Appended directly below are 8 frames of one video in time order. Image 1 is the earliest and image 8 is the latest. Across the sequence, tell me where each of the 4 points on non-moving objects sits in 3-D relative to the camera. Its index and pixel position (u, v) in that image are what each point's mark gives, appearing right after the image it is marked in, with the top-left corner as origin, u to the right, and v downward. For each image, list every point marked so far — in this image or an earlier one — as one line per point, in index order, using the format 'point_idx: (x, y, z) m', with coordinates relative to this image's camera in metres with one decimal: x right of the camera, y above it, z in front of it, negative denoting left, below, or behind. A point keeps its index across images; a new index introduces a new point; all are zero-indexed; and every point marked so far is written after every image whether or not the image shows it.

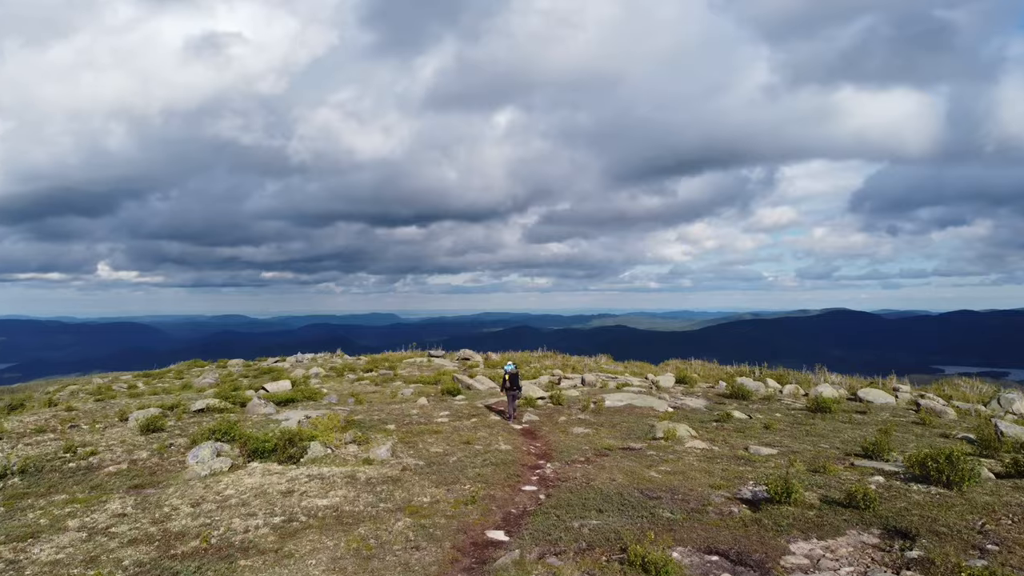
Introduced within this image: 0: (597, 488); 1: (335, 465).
0: (+1.6, -3.8, +15.3) m
1: (-3.9, -3.9, +17.7) m
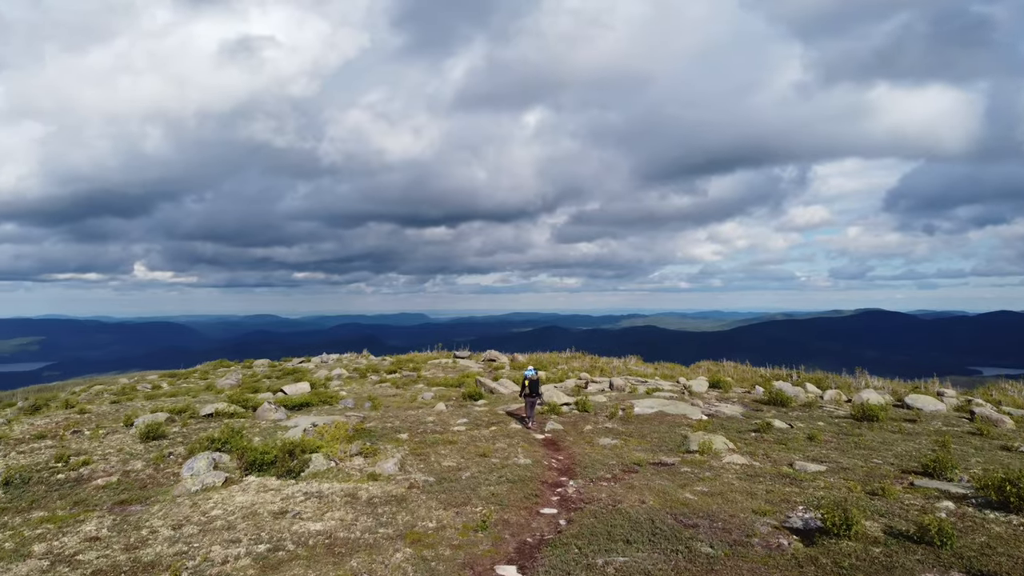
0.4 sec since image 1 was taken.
0: (+1.9, -3.8, +13.6) m
1: (-3.5, -3.9, +16.2) m
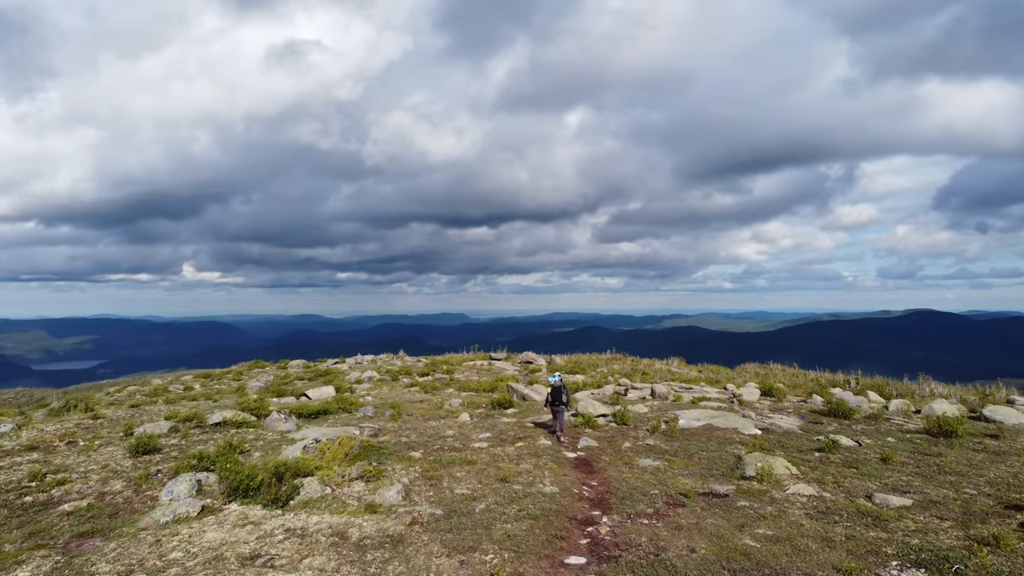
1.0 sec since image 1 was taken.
0: (+2.1, -3.7, +10.9) m
1: (-3.1, -3.9, +13.8) m
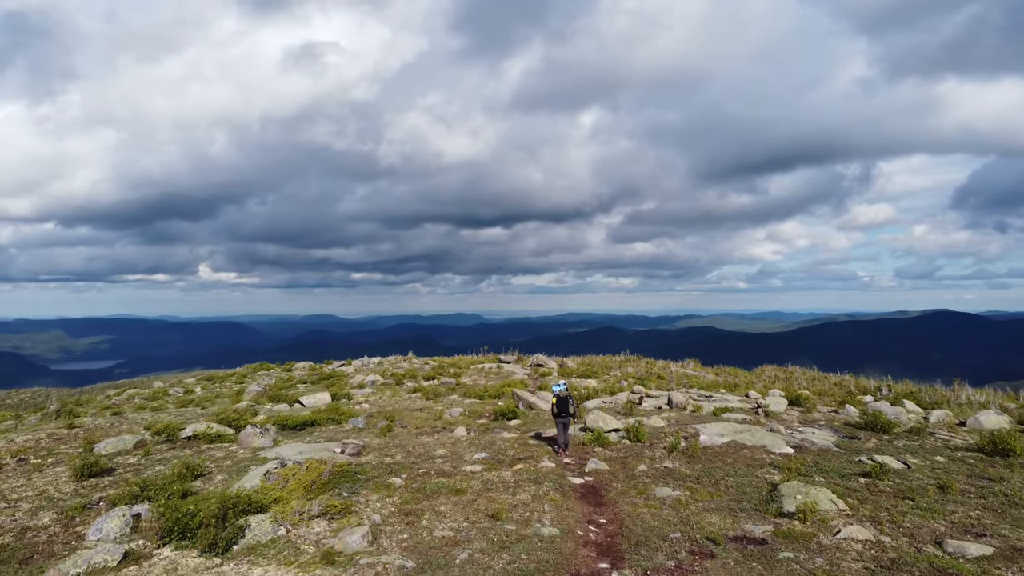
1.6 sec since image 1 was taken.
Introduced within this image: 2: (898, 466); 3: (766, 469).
0: (+1.9, -3.7, +8.3) m
1: (-3.3, -3.8, +11.3) m
2: (+9.3, -4.3, +19.5) m
3: (+5.8, -4.1, +18.3) m
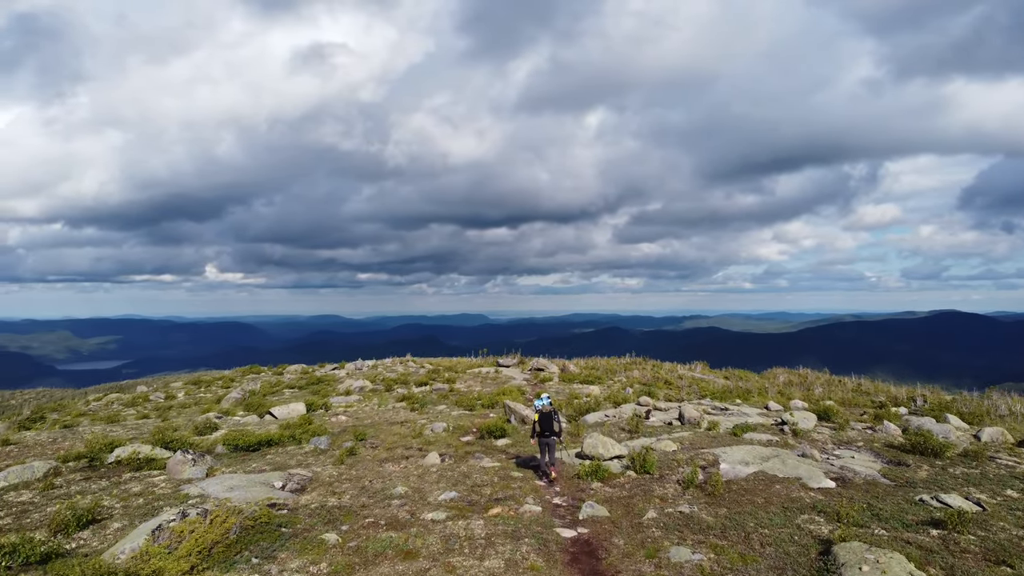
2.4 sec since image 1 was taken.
0: (+1.4, -3.7, +4.5) m
1: (-3.8, -3.8, +7.5) m
2: (+8.9, -4.2, +15.6) m
3: (+5.3, -4.1, +14.5) m
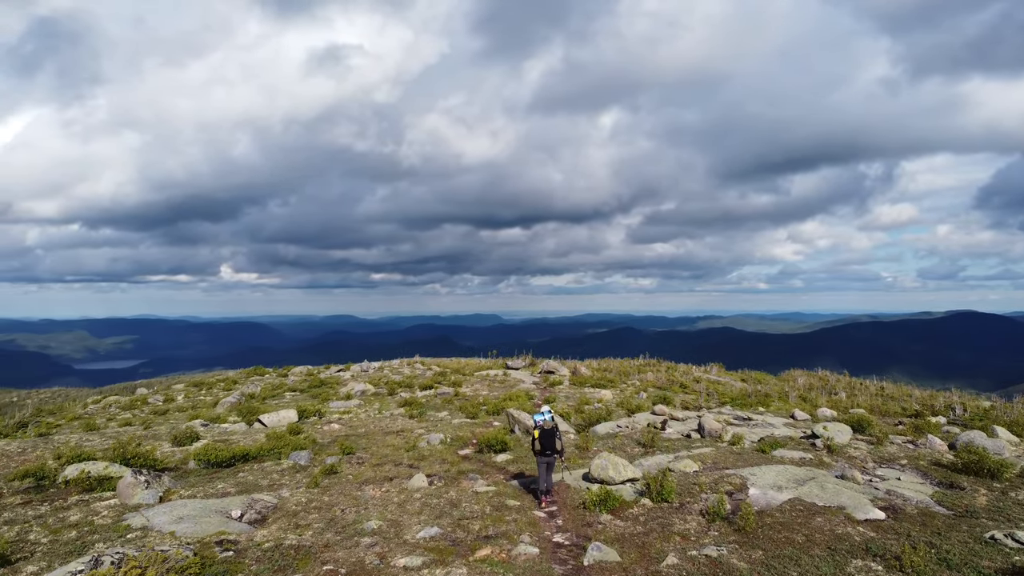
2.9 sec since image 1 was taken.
0: (+1.1, -3.7, +2.1) m
1: (-4.0, -3.8, +5.2) m
2: (+8.8, -4.2, +13.1) m
3: (+5.2, -4.0, +12.0) m
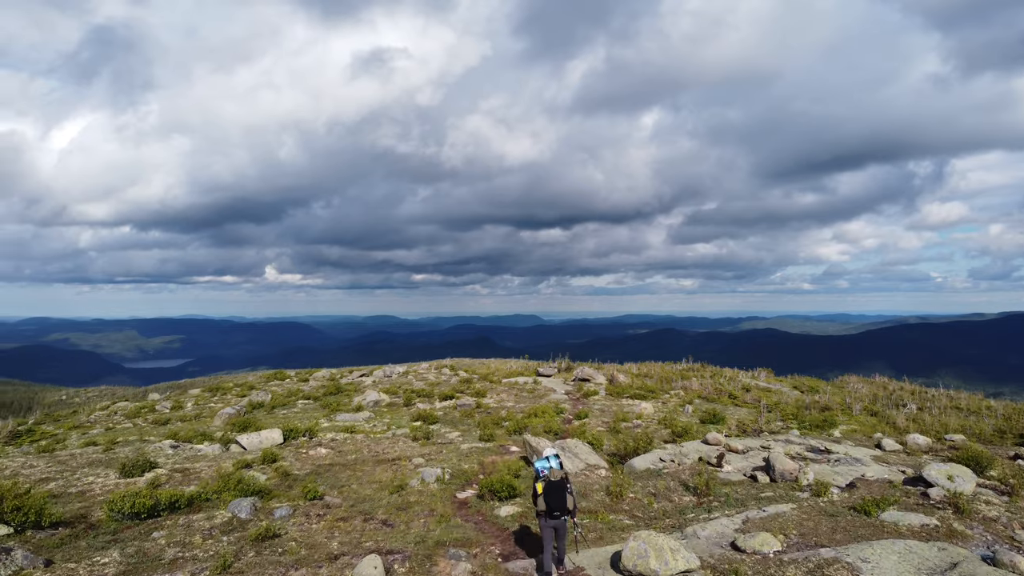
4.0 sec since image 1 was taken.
0: (+0.3, -3.6, -3.3) m
1: (-4.7, -3.7, 0.0) m
2: (+8.5, -4.1, +7.3) m
3: (+4.8, -4.0, +6.4) m
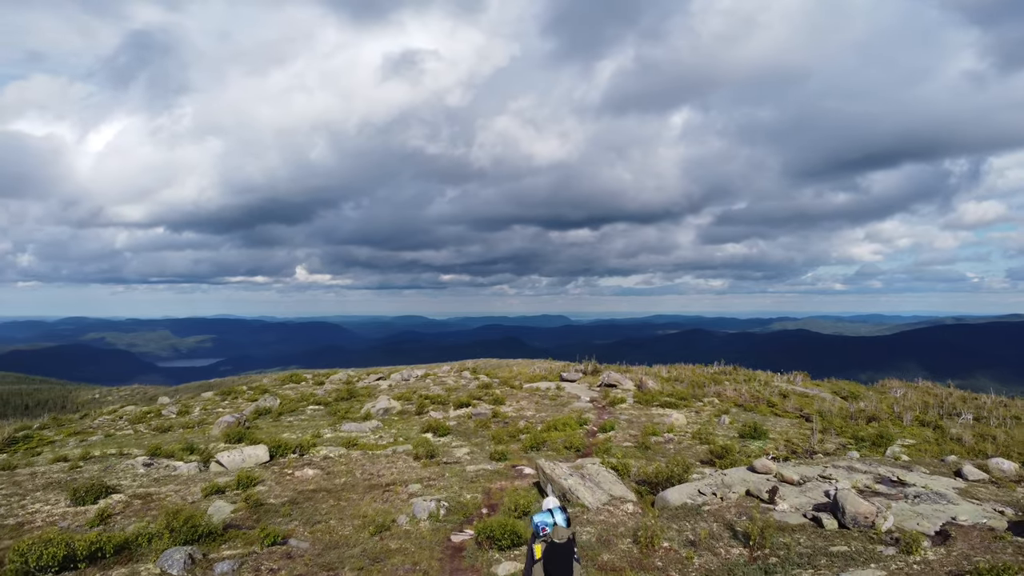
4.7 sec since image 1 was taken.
0: (-0.4, -3.5, -6.8) m
1: (-5.2, -3.6, -3.3) m
2: (+8.2, -4.1, +3.5) m
3: (+4.5, -3.9, +2.7) m
